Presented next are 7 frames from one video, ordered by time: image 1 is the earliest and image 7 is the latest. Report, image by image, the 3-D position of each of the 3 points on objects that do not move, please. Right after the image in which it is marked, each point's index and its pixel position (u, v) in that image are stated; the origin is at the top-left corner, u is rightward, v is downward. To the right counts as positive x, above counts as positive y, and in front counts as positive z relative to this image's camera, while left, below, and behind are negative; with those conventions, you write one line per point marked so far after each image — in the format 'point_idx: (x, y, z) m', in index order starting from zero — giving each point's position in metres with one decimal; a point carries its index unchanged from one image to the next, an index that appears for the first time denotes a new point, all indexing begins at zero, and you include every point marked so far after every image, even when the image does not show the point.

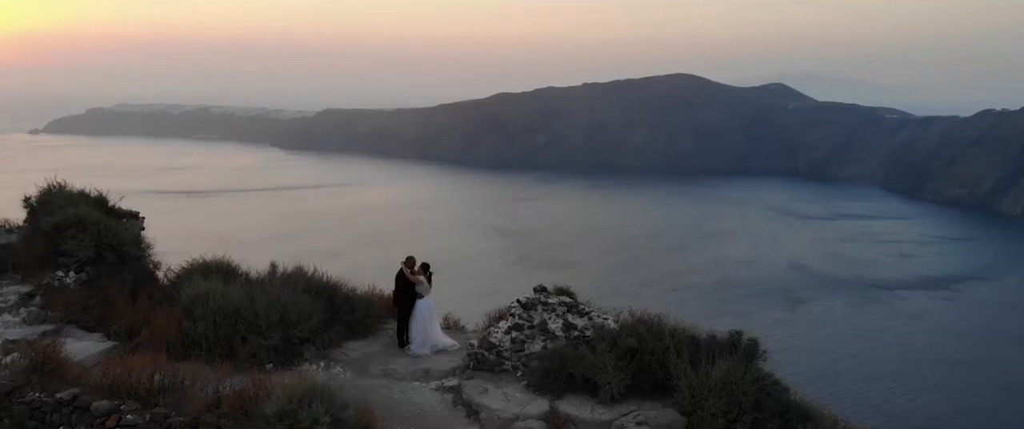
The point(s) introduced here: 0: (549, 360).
0: (+0.3, -1.3, +7.6) m
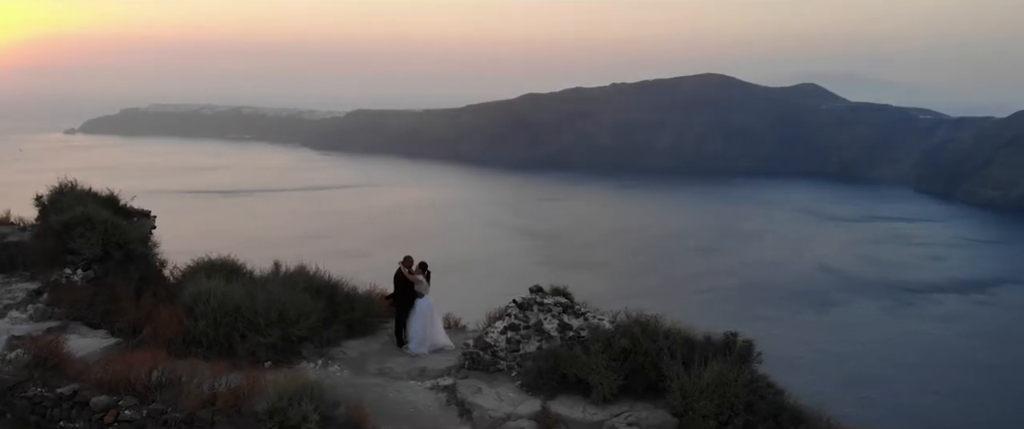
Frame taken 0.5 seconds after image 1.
0: (+0.3, -1.3, +7.6) m
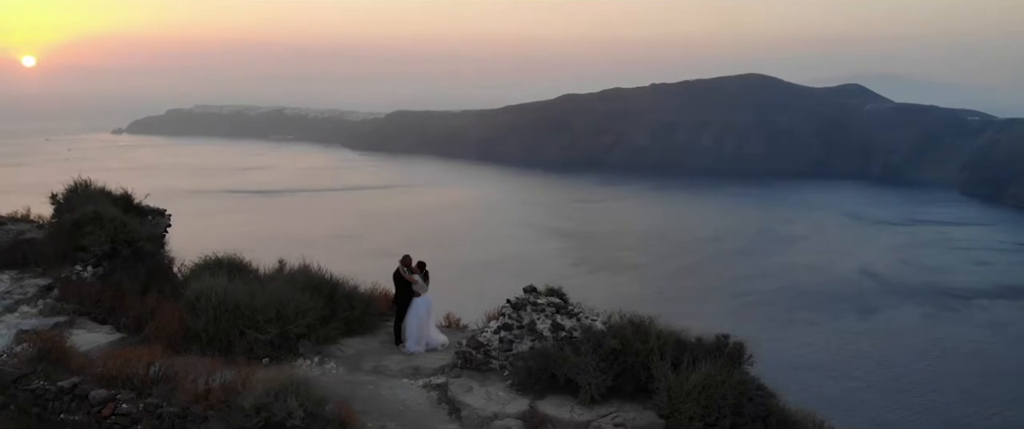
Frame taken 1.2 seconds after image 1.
0: (+0.2, -1.3, +7.6) m
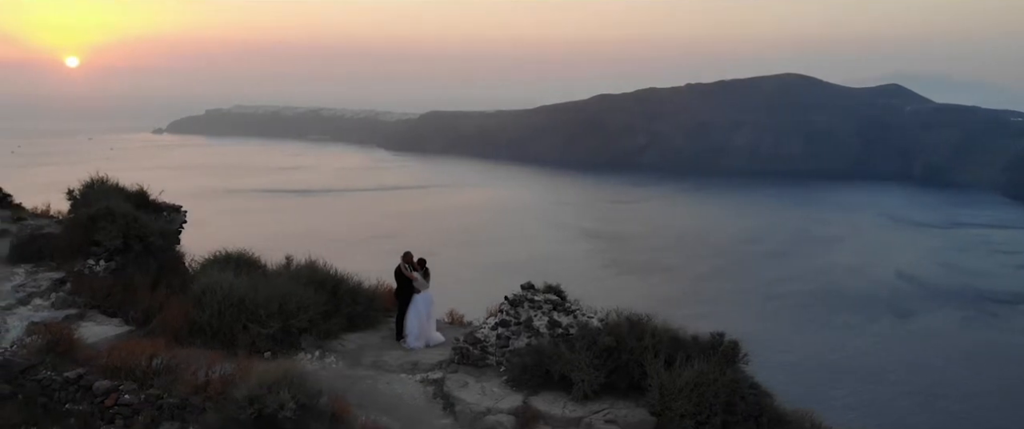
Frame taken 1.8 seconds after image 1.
0: (+0.1, -1.2, +7.7) m
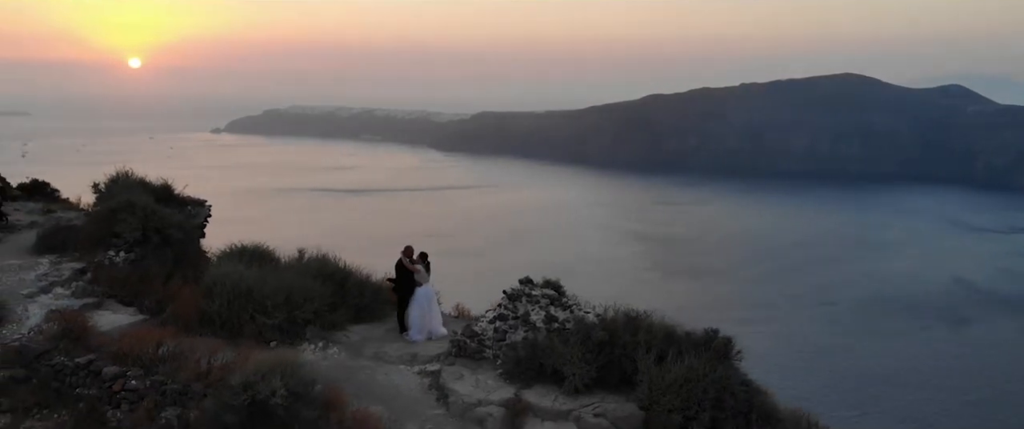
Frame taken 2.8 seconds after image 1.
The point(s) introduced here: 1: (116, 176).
0: (+0.1, -1.2, +7.7) m
1: (-5.5, +0.5, +12.1) m
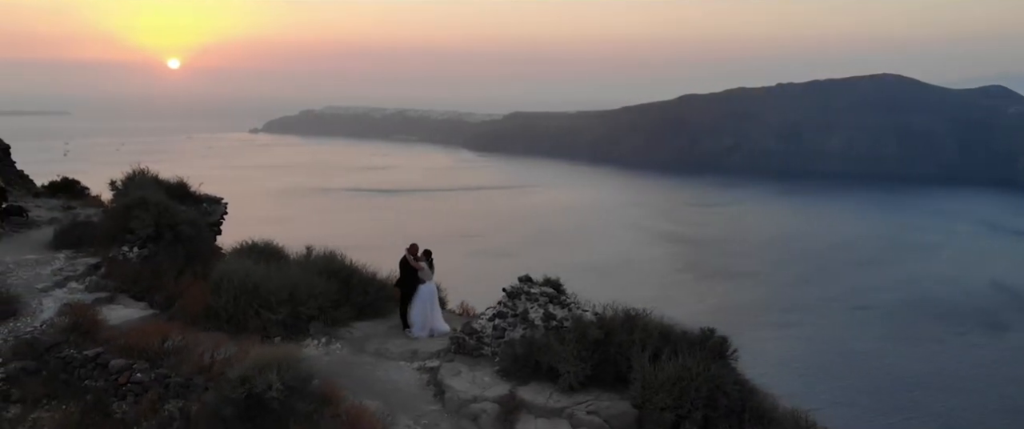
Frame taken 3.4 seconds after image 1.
0: (+0.1, -1.2, +7.8) m
1: (-5.4, +0.6, +12.4) m
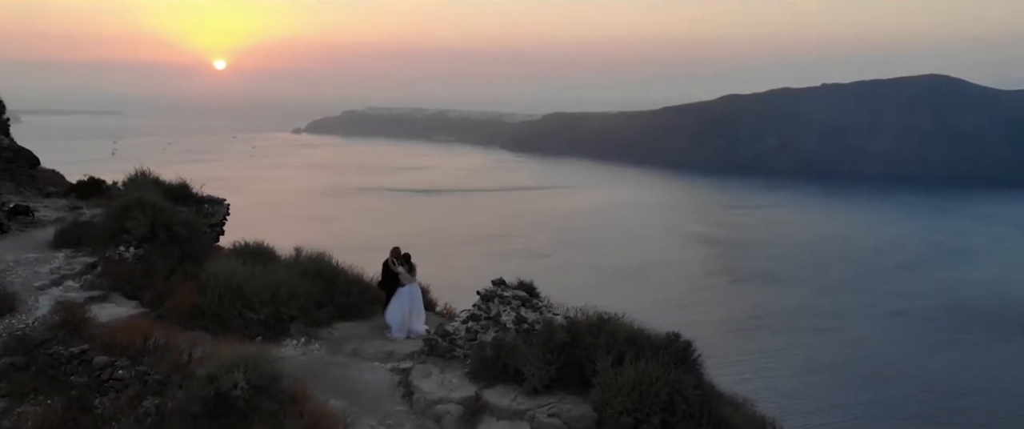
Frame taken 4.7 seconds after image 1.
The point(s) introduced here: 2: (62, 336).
0: (-0.2, -1.2, +7.9) m
1: (-5.4, +0.6, +12.7) m
2: (-4.5, -1.2, +8.7) m
